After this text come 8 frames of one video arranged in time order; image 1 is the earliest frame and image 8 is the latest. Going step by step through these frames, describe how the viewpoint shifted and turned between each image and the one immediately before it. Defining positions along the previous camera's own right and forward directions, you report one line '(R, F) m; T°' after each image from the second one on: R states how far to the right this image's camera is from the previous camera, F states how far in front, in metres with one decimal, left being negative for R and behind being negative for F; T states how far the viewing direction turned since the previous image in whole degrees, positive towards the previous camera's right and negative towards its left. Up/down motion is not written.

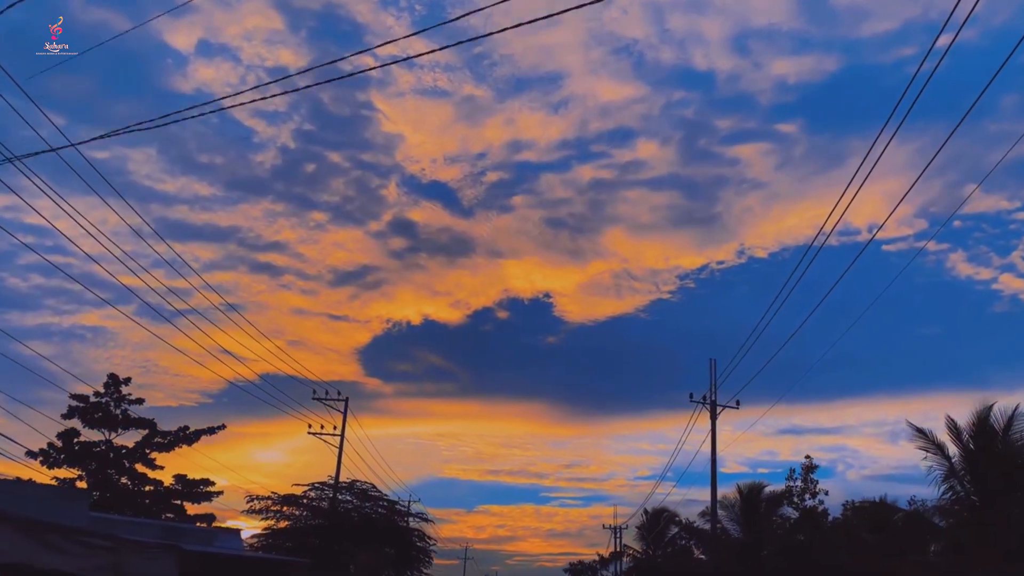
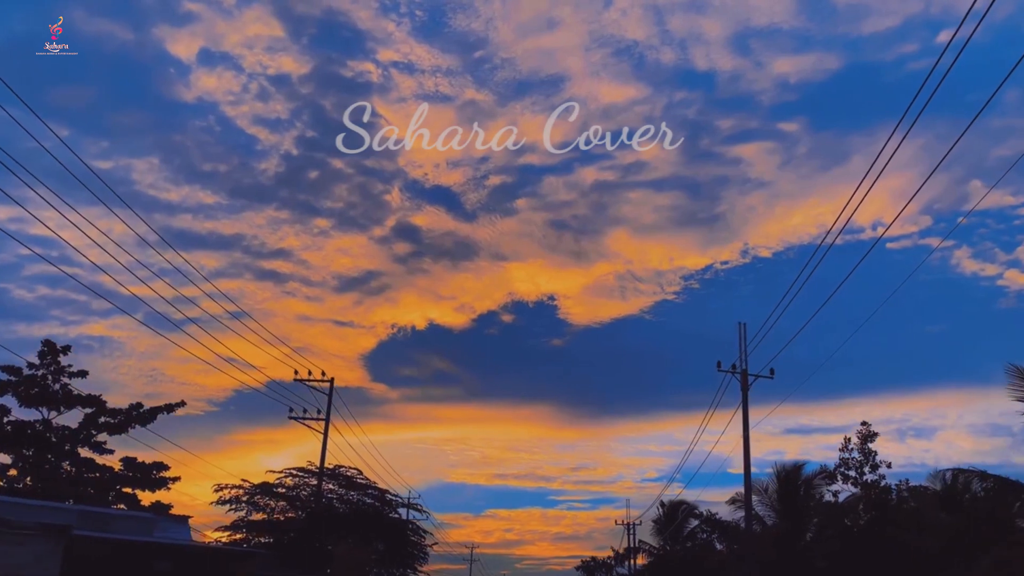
(-1.1, -0.5) m; 0°
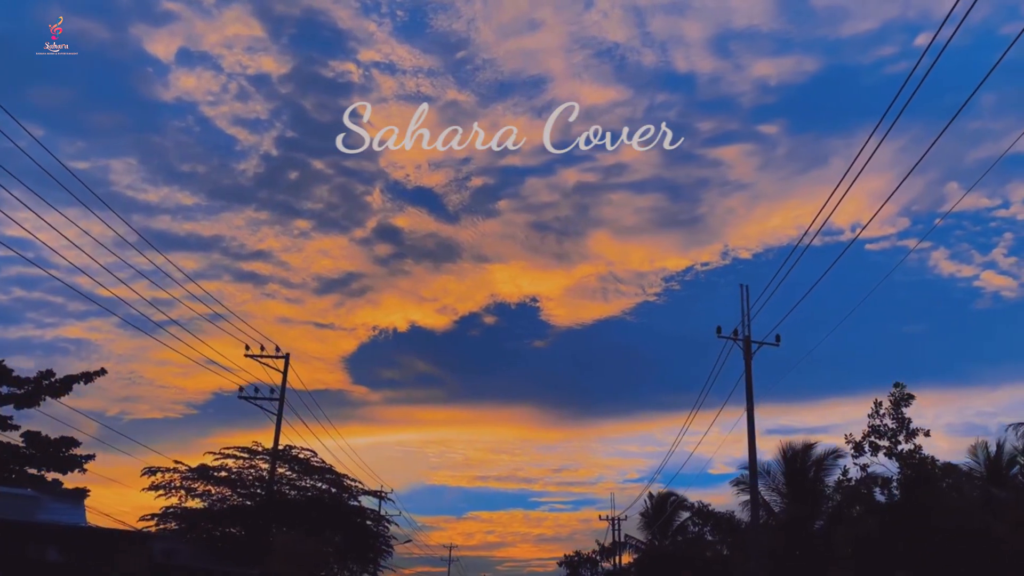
(+0.4, +4.1) m; +1°
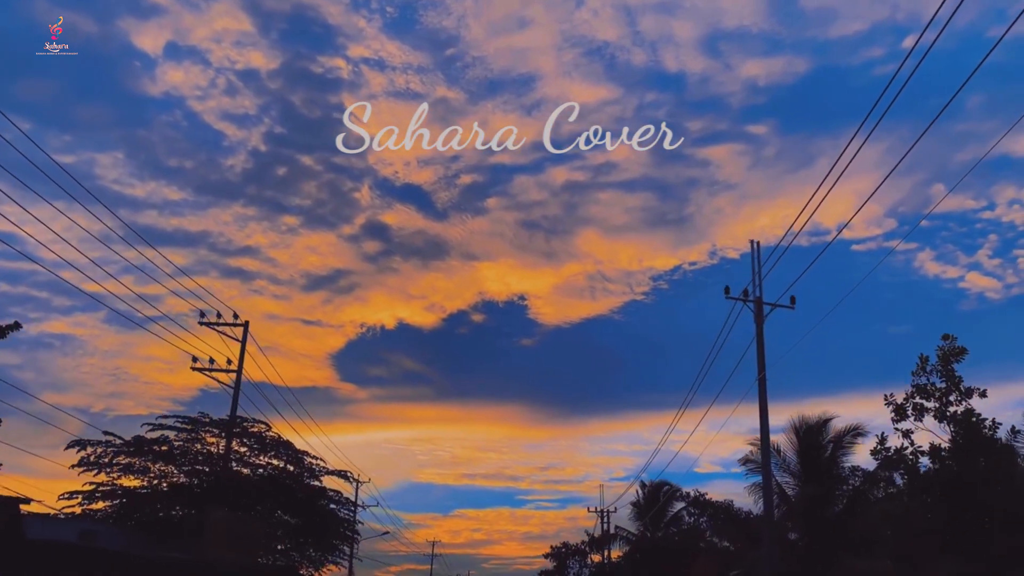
(+0.2, +4.1) m; +1°
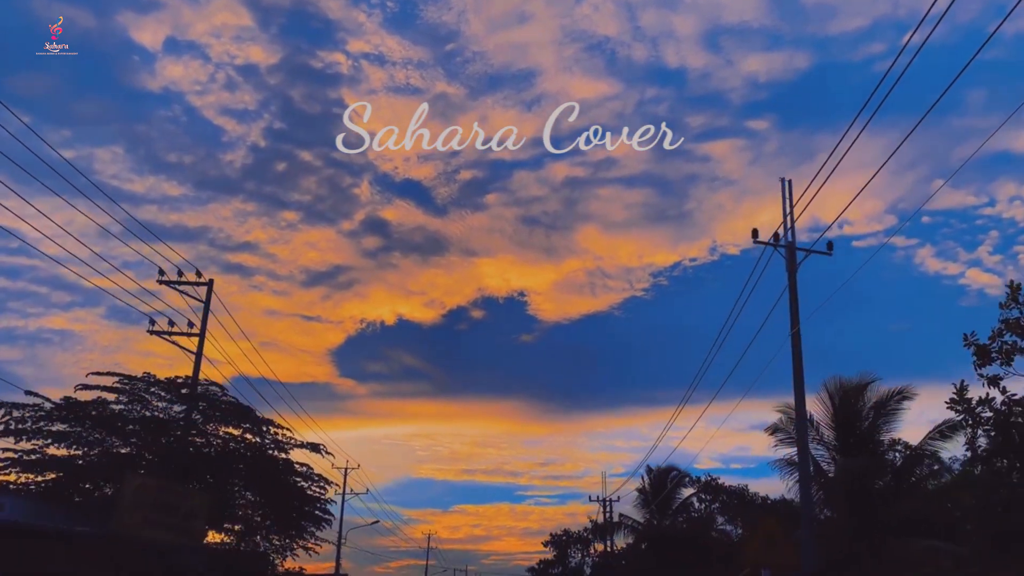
(+0.2, +4.2) m; 0°
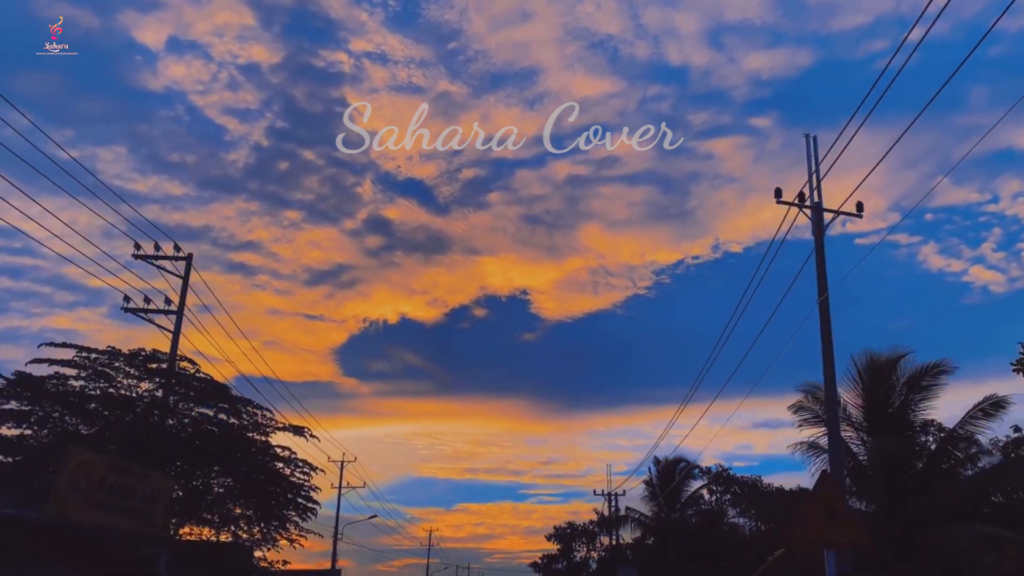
(0.0, +2.0) m; 0°
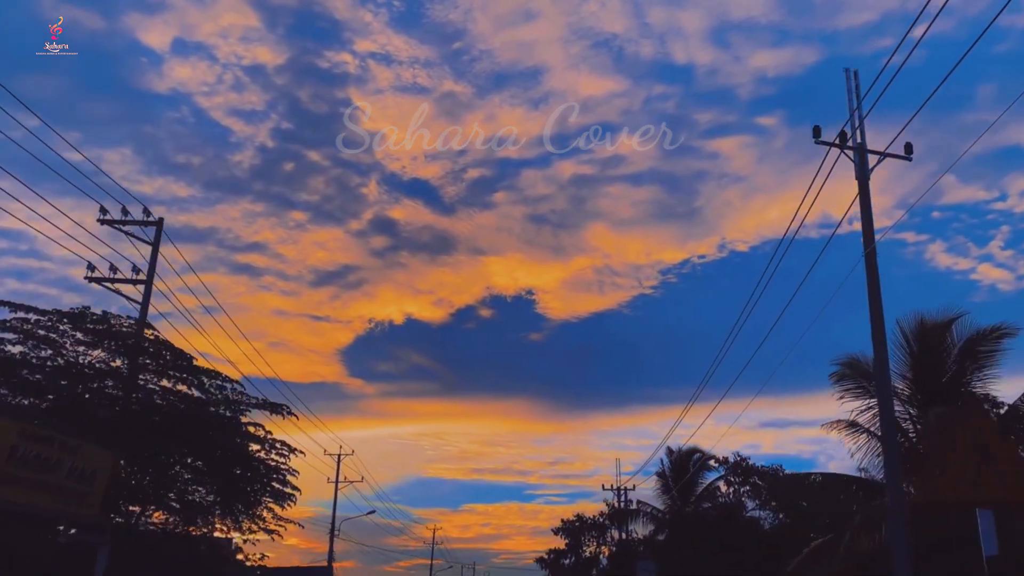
(+0.1, +2.9) m; 0°
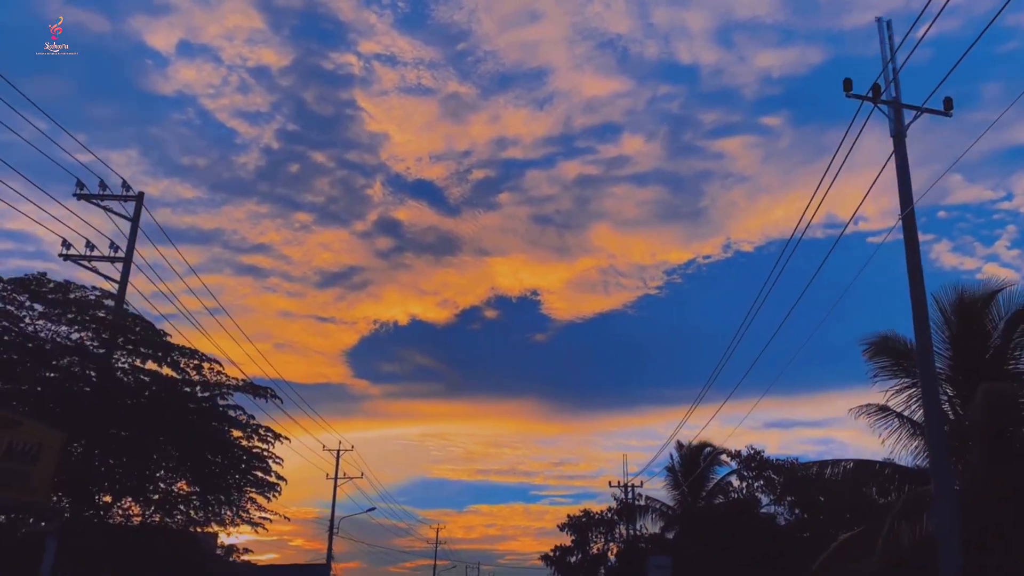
(+0.1, +1.8) m; 0°
